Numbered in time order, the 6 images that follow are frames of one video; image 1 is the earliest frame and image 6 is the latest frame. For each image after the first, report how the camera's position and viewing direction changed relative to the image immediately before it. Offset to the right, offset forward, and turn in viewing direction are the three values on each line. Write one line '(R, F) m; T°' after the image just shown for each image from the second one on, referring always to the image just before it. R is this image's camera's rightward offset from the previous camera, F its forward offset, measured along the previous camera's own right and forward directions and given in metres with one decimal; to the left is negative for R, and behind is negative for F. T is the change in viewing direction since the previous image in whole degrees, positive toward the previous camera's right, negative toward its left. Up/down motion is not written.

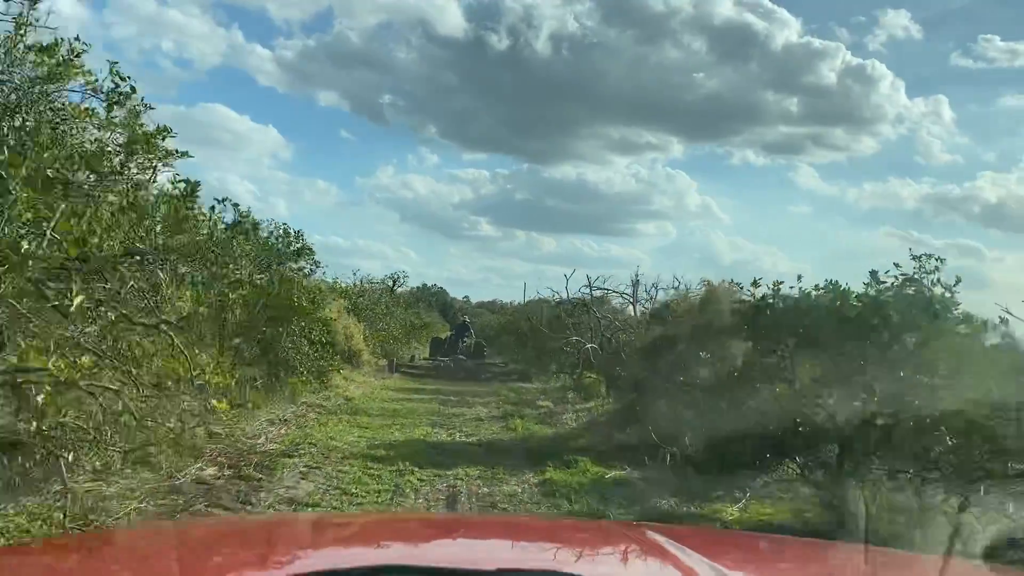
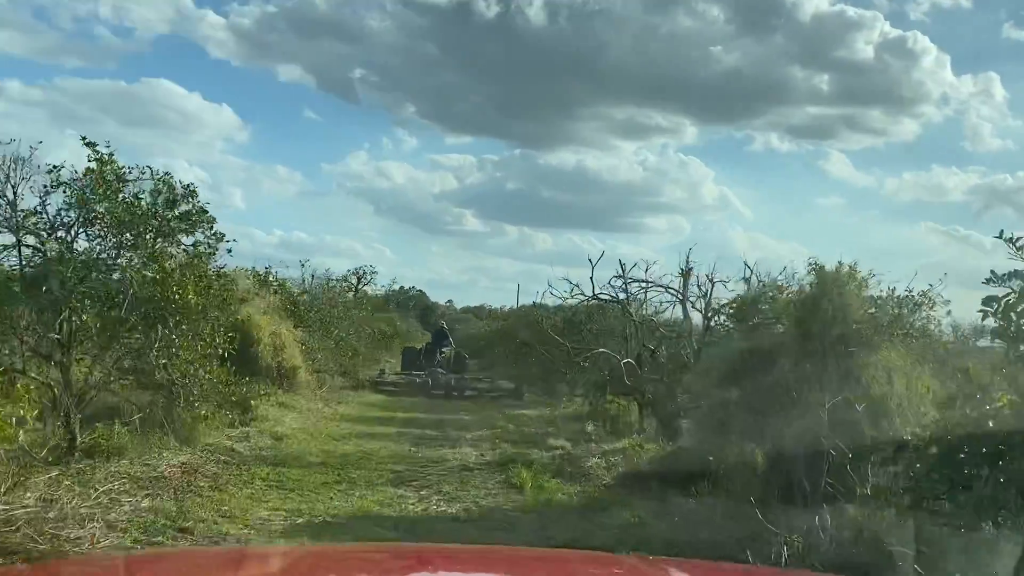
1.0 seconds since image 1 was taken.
(-0.2, +6.7) m; +1°
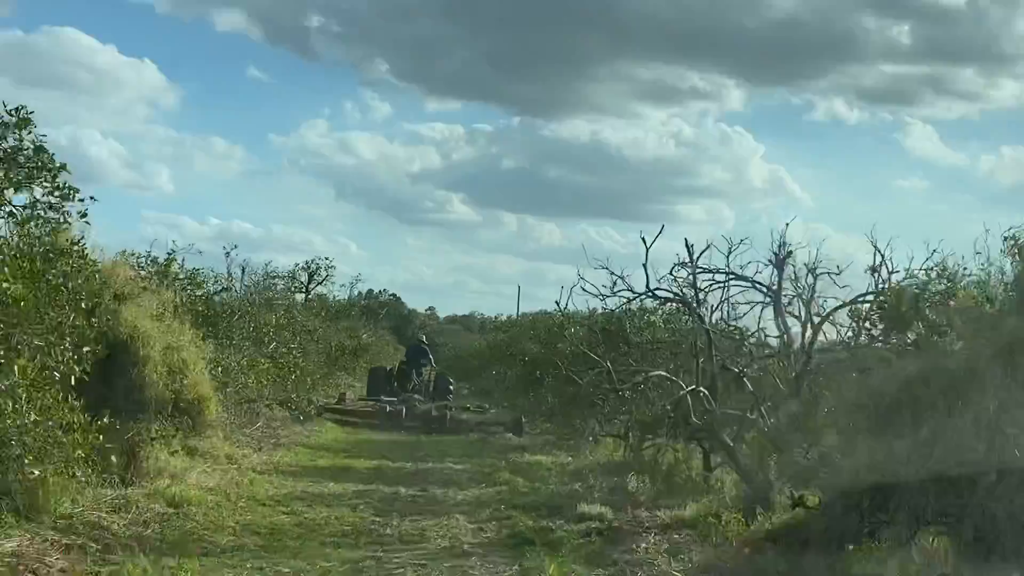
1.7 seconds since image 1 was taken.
(-0.2, +5.6) m; 0°
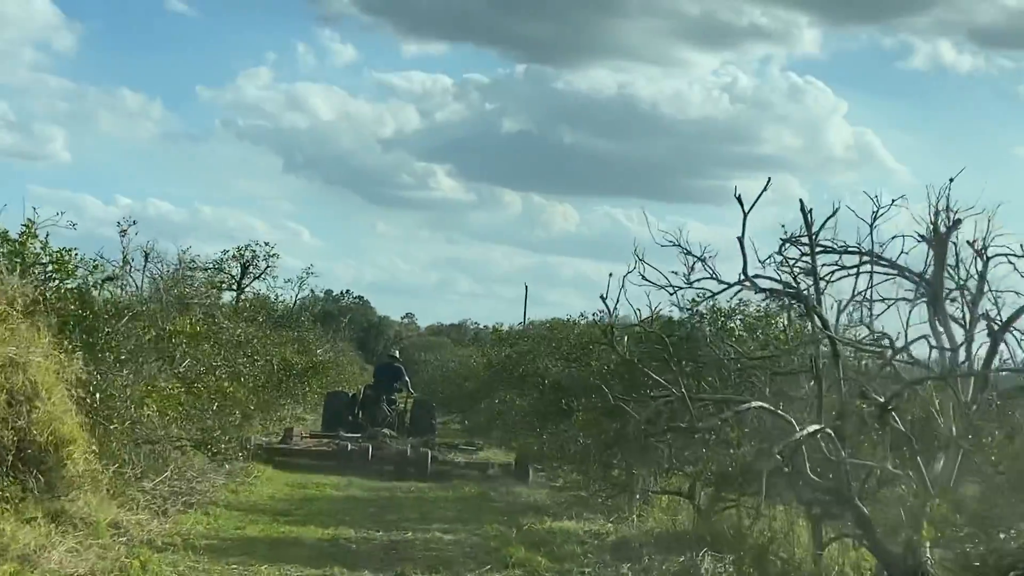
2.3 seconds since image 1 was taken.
(-0.3, +3.6) m; +2°
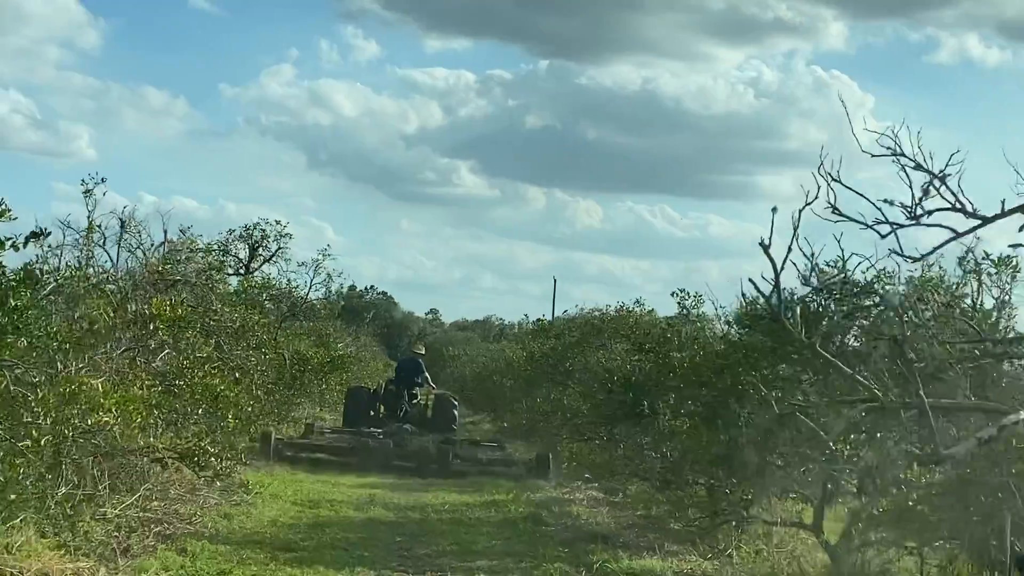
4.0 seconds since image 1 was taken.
(-0.2, +1.9) m; -1°
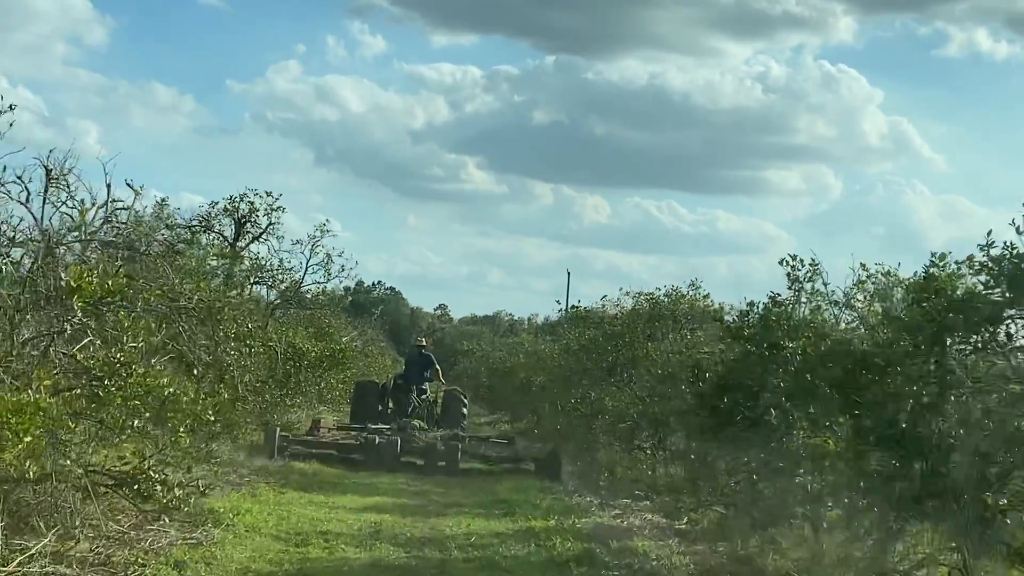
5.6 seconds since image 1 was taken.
(-0.2, +2.1) m; 0°
